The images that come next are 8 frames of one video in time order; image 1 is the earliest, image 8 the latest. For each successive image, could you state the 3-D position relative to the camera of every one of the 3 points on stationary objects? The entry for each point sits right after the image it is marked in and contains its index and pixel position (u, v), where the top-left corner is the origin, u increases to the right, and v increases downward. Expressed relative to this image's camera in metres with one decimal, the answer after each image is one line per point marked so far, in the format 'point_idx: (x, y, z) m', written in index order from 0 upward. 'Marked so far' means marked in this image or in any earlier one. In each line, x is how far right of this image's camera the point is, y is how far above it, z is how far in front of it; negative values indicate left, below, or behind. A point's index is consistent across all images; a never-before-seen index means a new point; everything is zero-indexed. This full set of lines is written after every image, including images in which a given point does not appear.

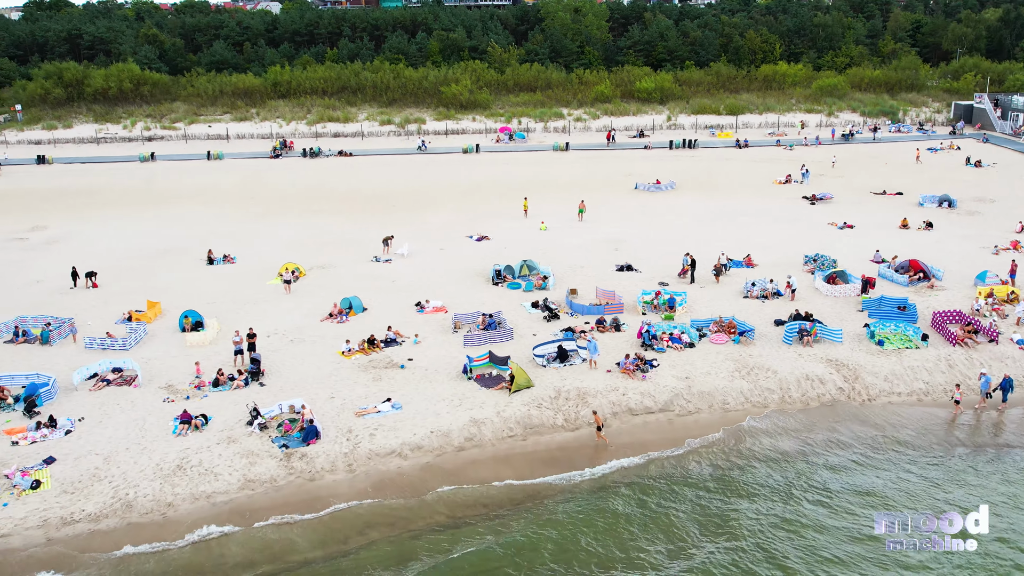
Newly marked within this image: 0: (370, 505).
0: (-3.8, -5.6, +14.9) m
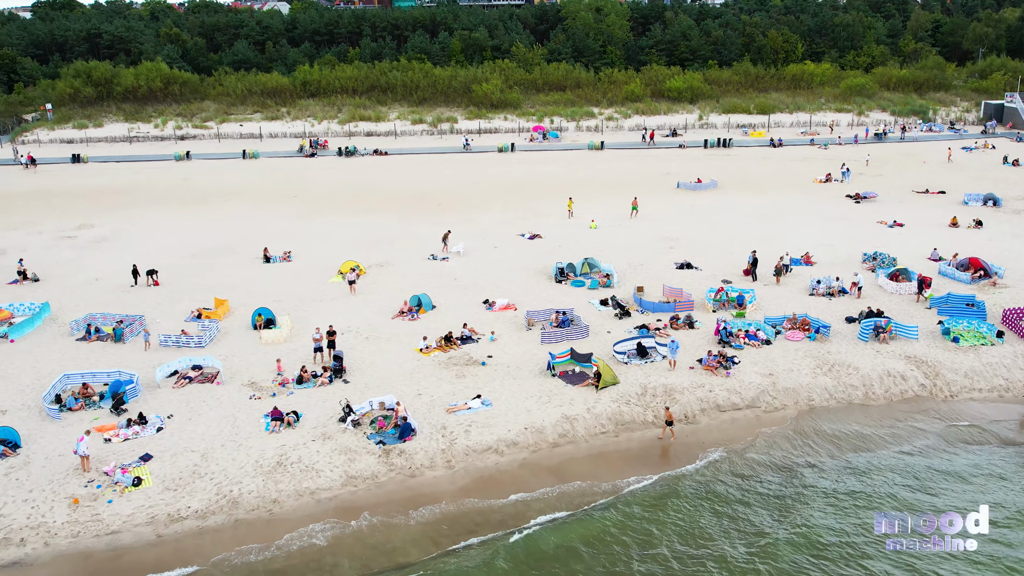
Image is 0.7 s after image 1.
0: (-1.1, -5.5, +14.9) m
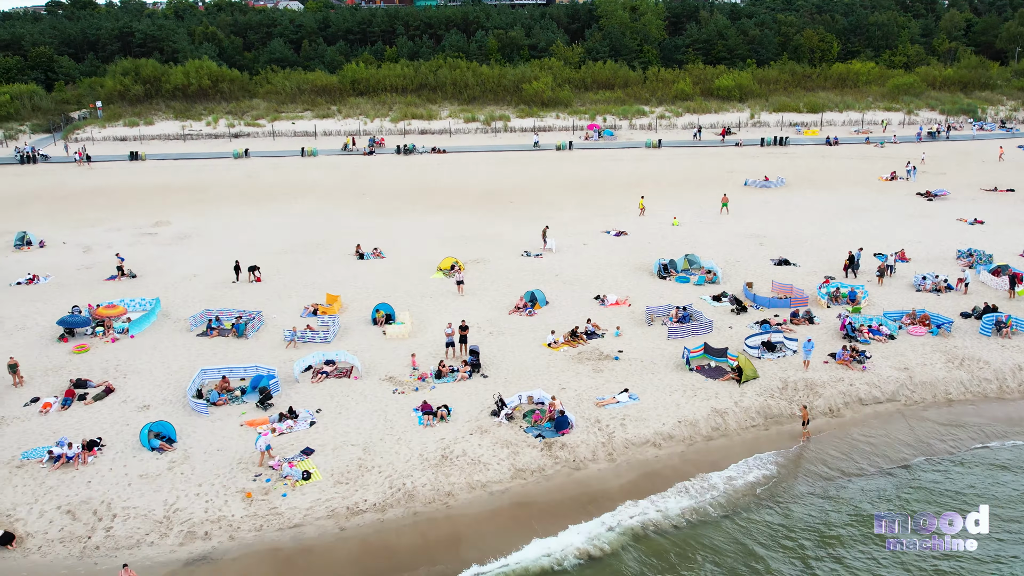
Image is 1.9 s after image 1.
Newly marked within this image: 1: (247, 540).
0: (+3.3, -5.3, +14.9) m
1: (-6.2, -5.9, +13.6) m
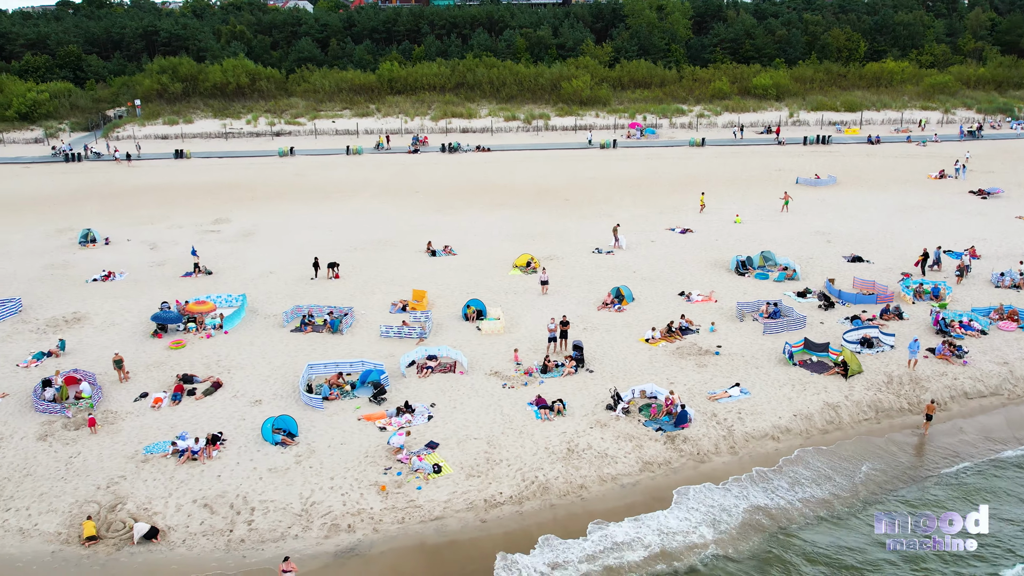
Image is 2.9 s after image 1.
0: (+6.7, -5.1, +15.0) m
1: (-2.8, -5.8, +13.6) m
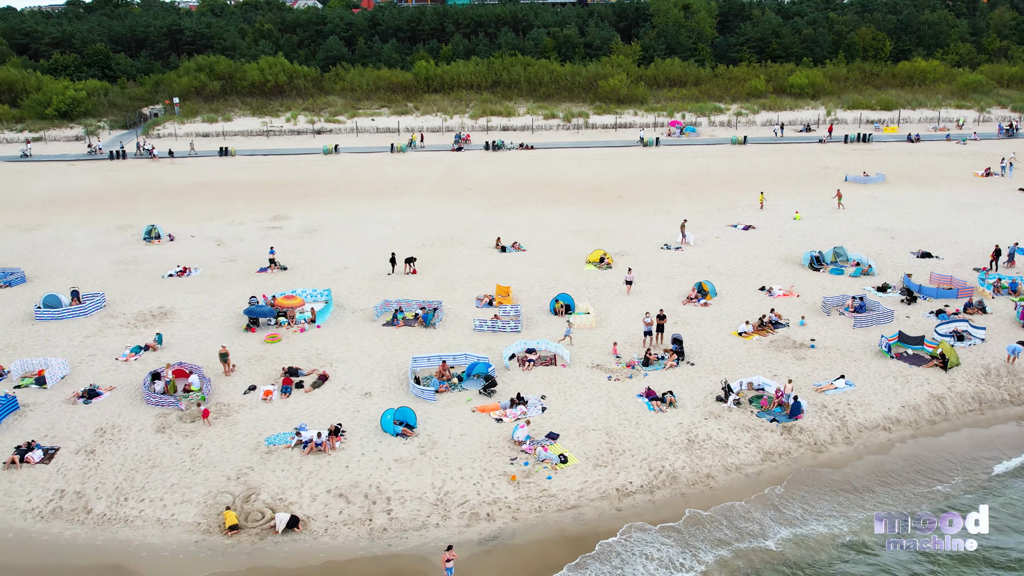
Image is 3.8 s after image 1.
0: (+10.0, -4.9, +15.2) m
1: (+0.5, -5.6, +13.8) m
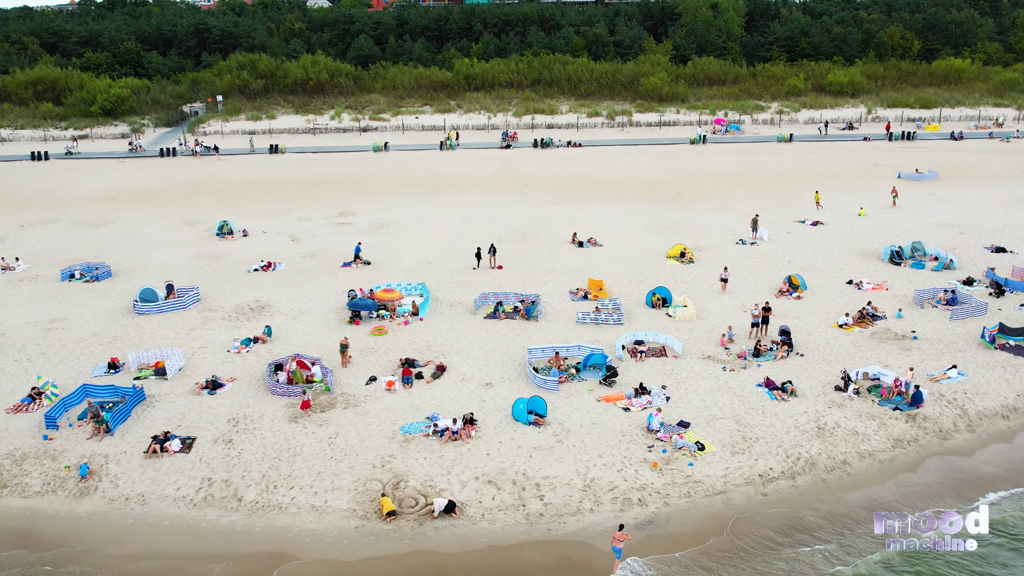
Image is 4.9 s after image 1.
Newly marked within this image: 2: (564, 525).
0: (+13.6, -4.6, +15.5) m
1: (+4.1, -5.3, +14.1) m
2: (+1.2, -5.6, +13.7) m
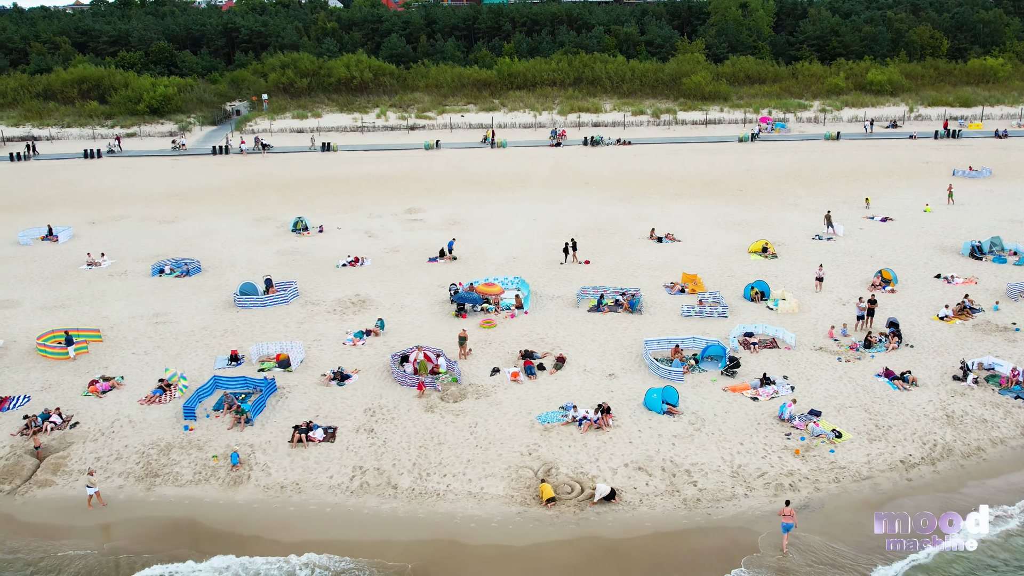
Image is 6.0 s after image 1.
0: (+17.5, -4.4, +15.9) m
1: (+8.0, -5.1, +14.4) m
2: (+5.1, -5.4, +14.0) m
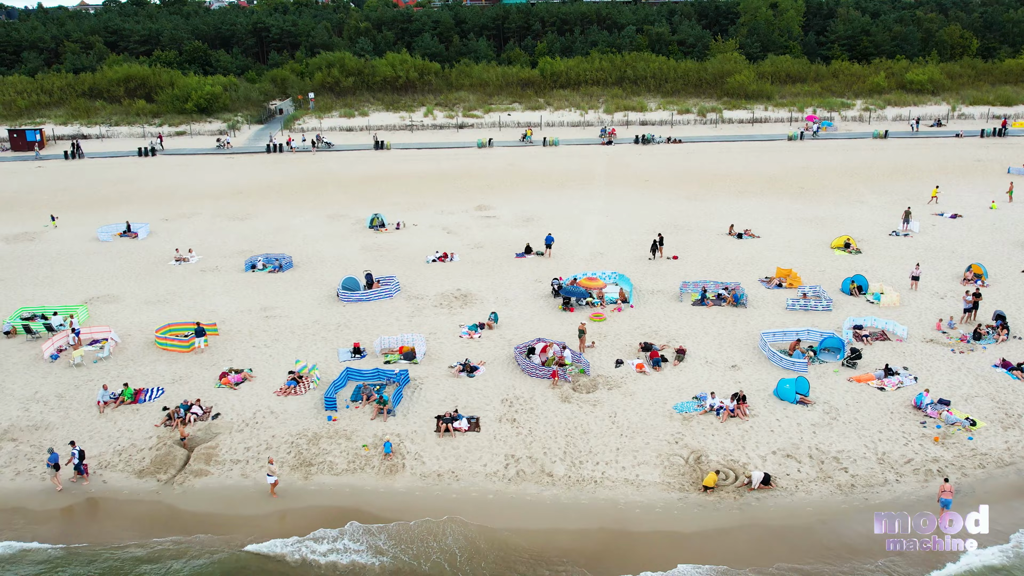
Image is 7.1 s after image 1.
0: (+21.5, -4.2, +16.4) m
1: (+12.0, -4.8, +14.8) m
2: (+9.1, -5.2, +14.4) m
